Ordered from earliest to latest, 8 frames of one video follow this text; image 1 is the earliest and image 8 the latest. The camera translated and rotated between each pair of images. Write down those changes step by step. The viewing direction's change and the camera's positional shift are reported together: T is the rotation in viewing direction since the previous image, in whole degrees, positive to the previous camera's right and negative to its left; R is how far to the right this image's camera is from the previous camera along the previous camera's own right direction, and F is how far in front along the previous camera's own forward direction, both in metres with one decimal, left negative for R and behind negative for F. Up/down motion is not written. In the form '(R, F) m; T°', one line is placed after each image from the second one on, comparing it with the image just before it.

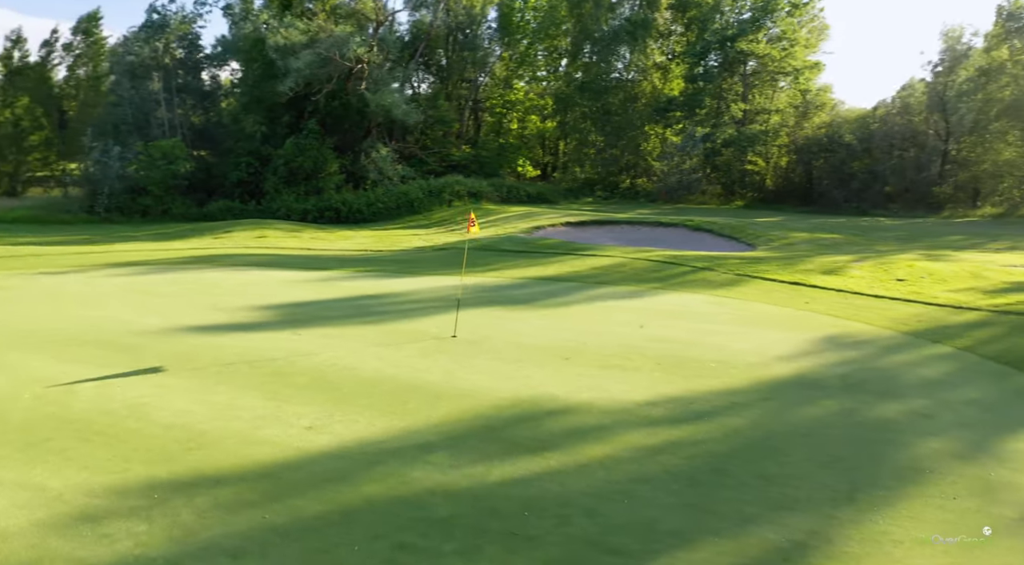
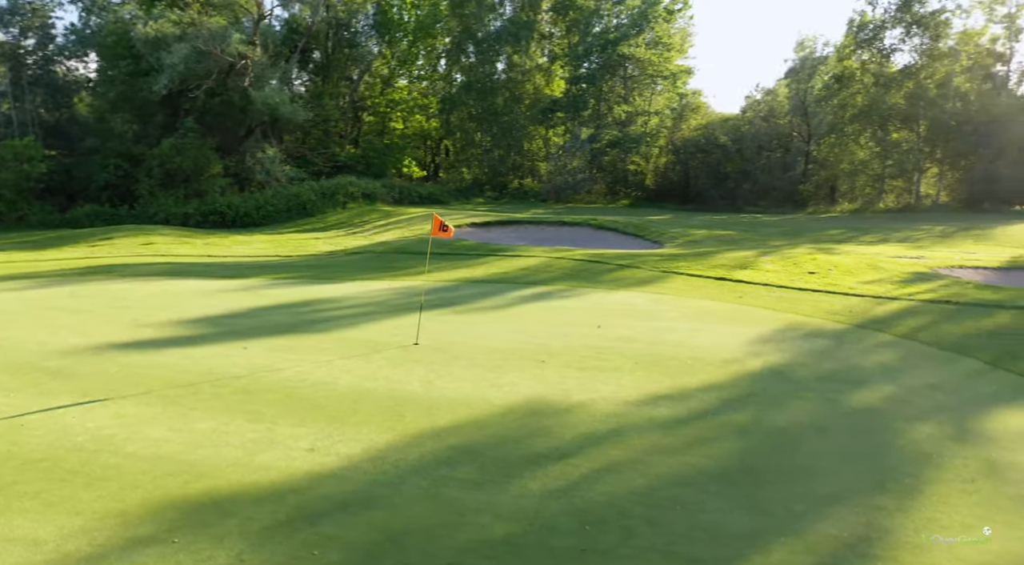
(-0.8, +0.3) m; +9°
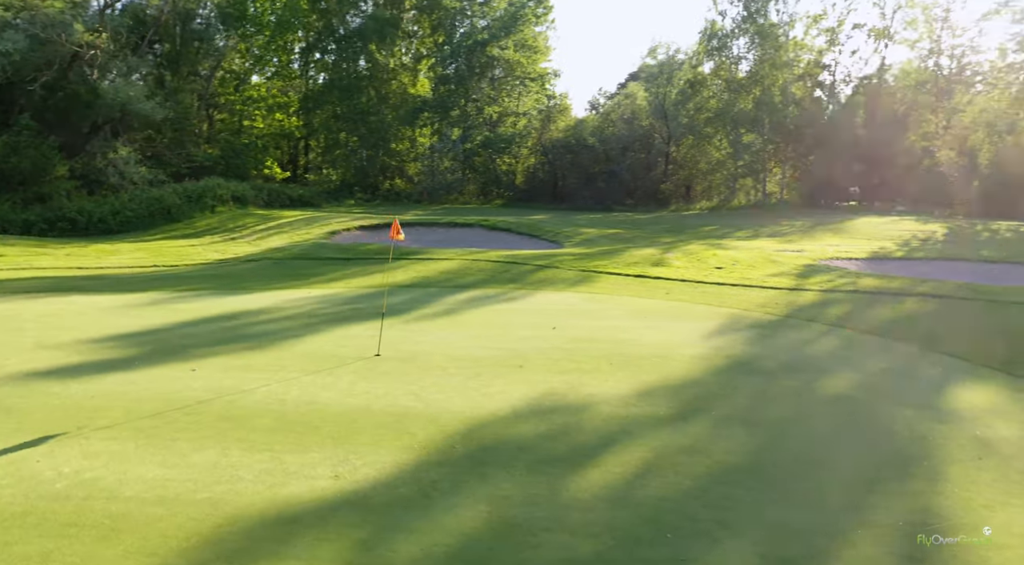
(-0.9, +0.2) m; +10°
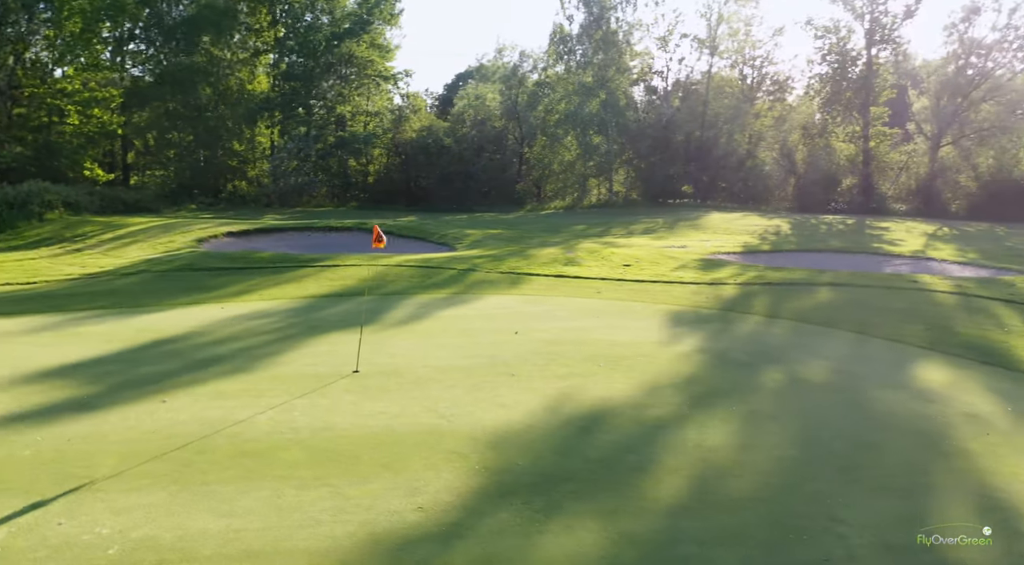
(-1.2, +0.3) m; +11°
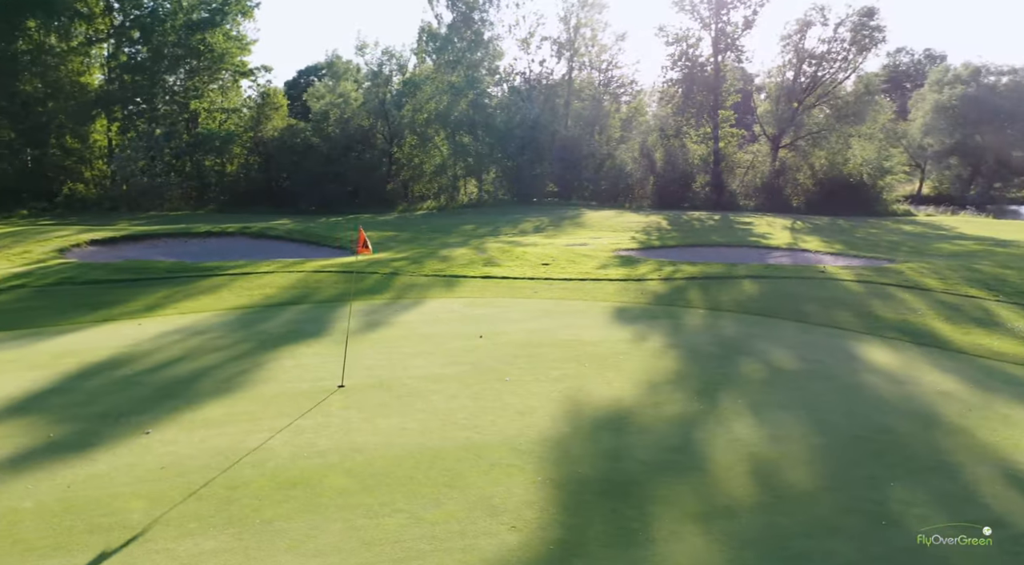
(-1.1, +0.2) m; +10°
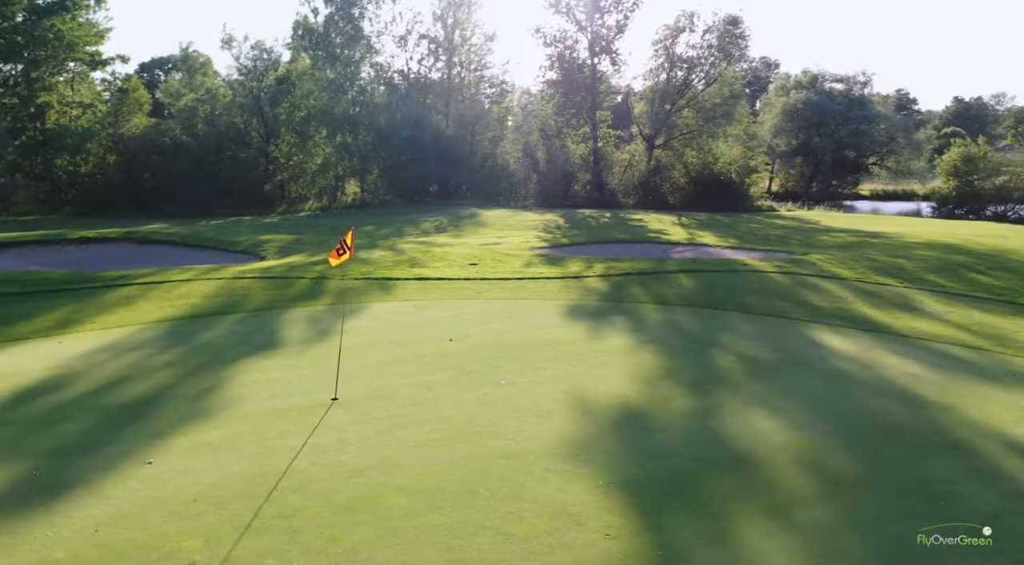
(-1.0, +0.2) m; +9°
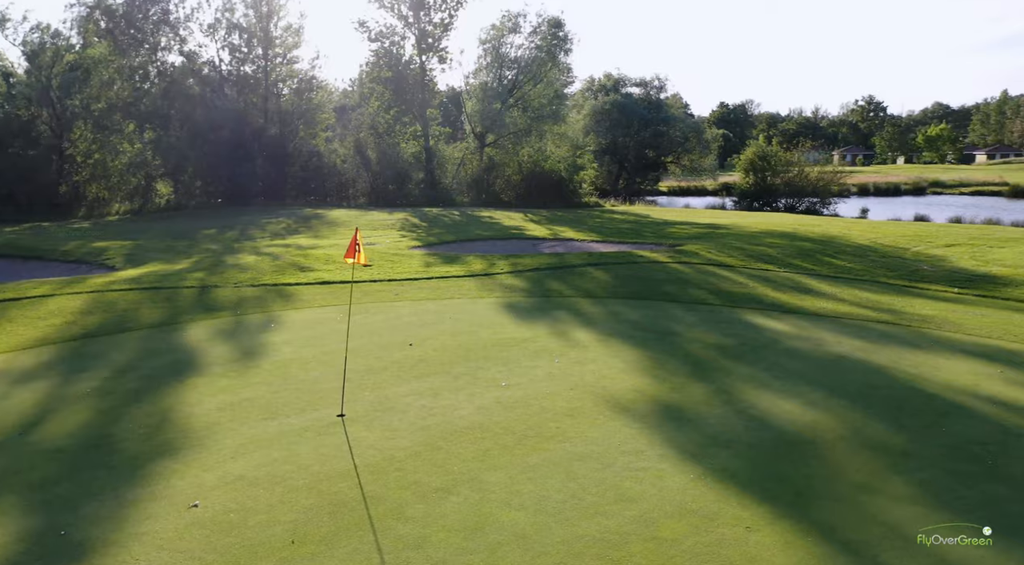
(-1.4, +0.3) m; +13°
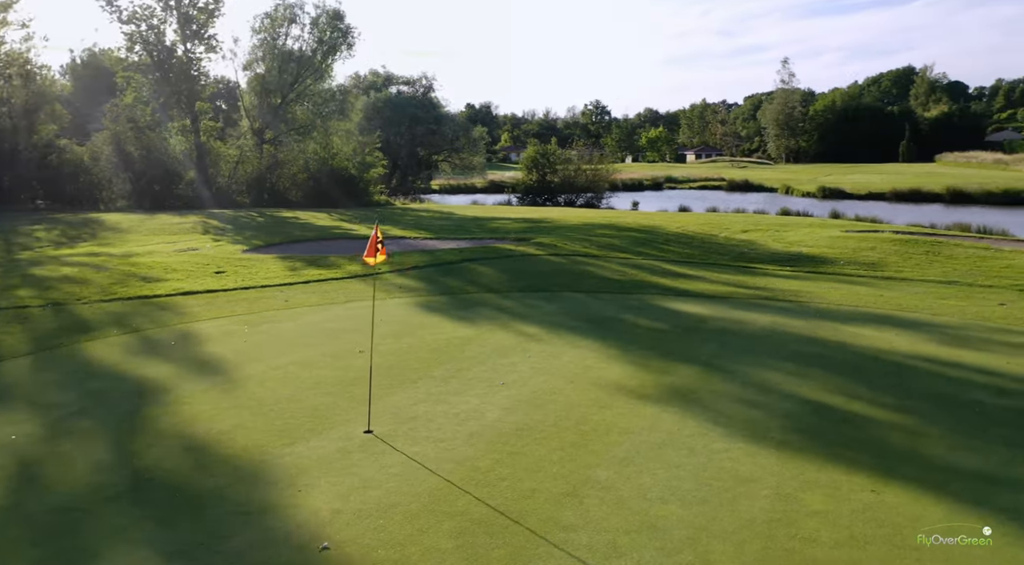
(-1.8, +0.4) m; +17°
